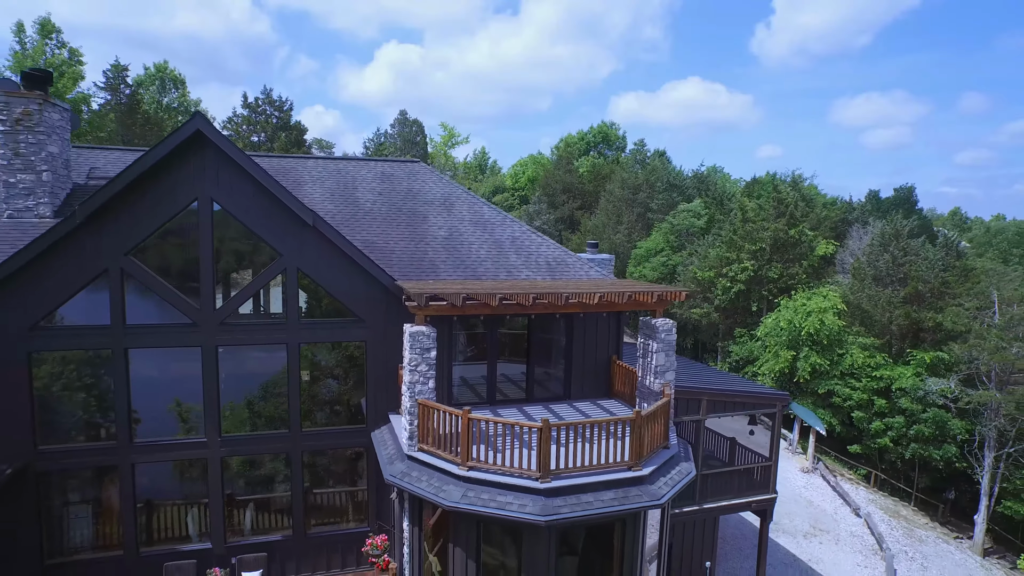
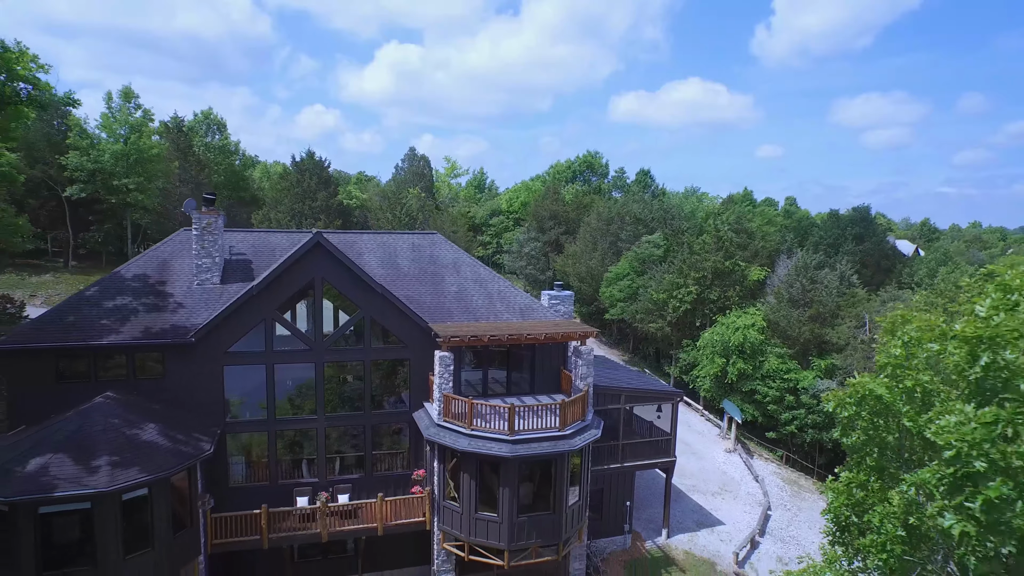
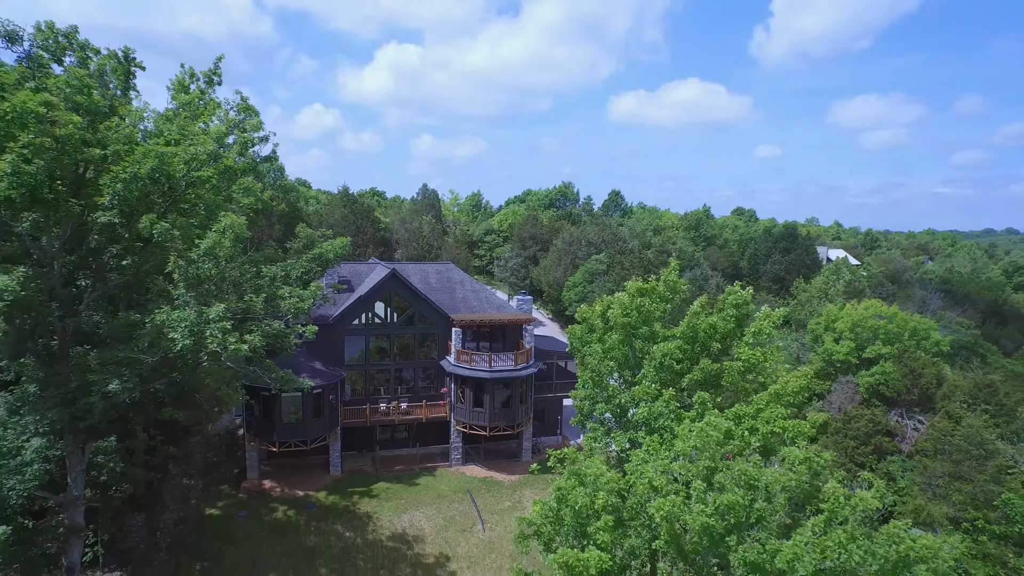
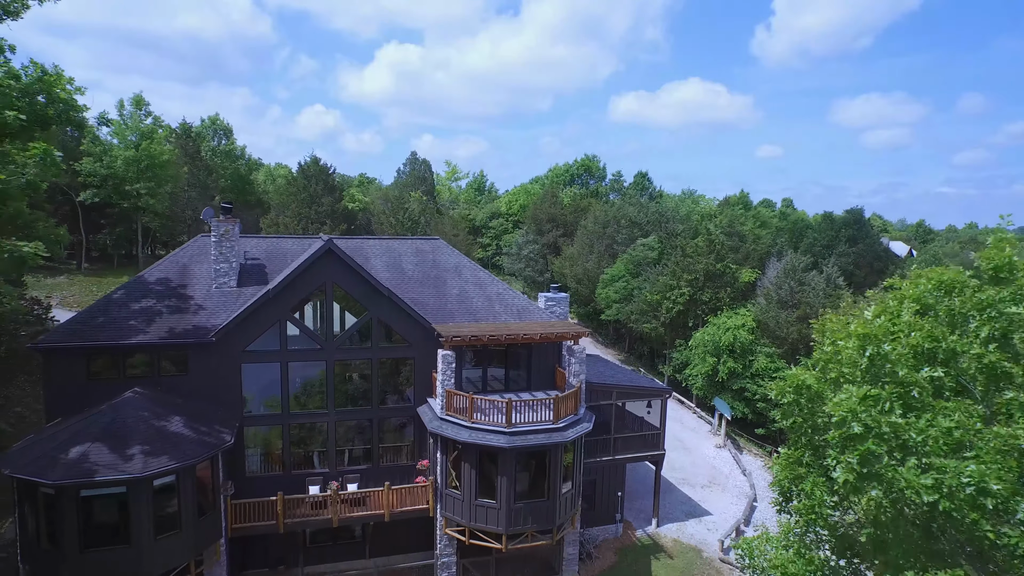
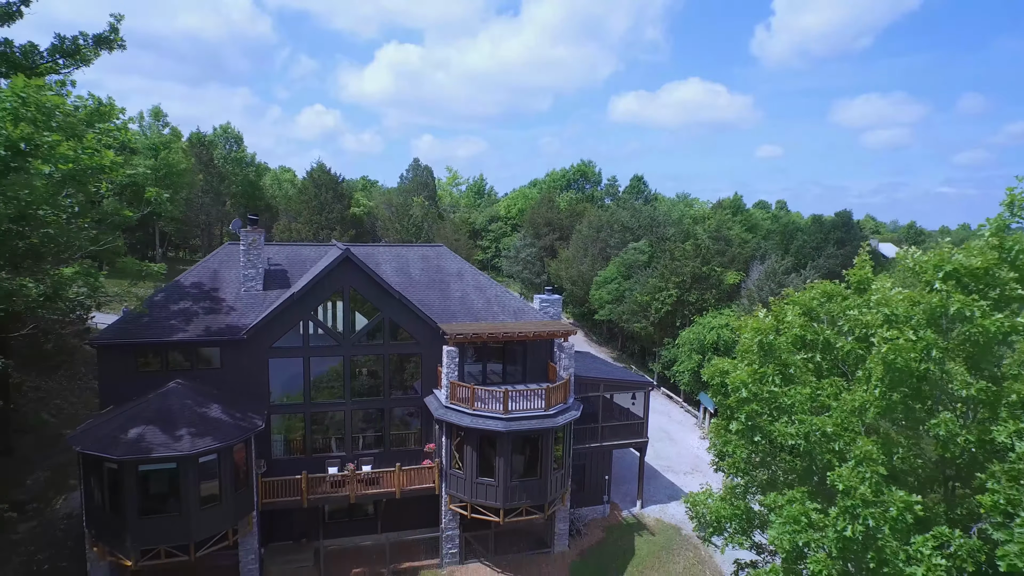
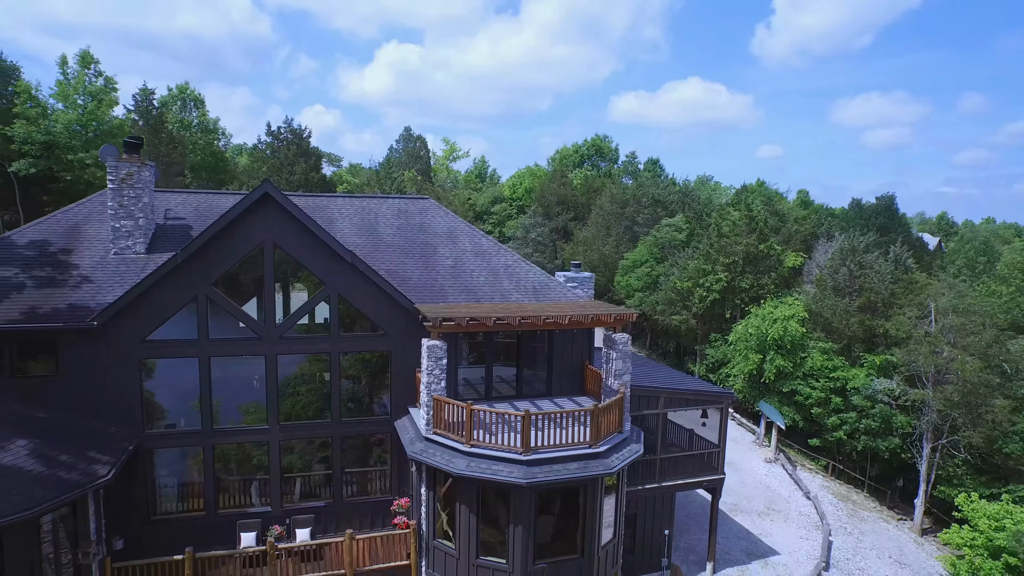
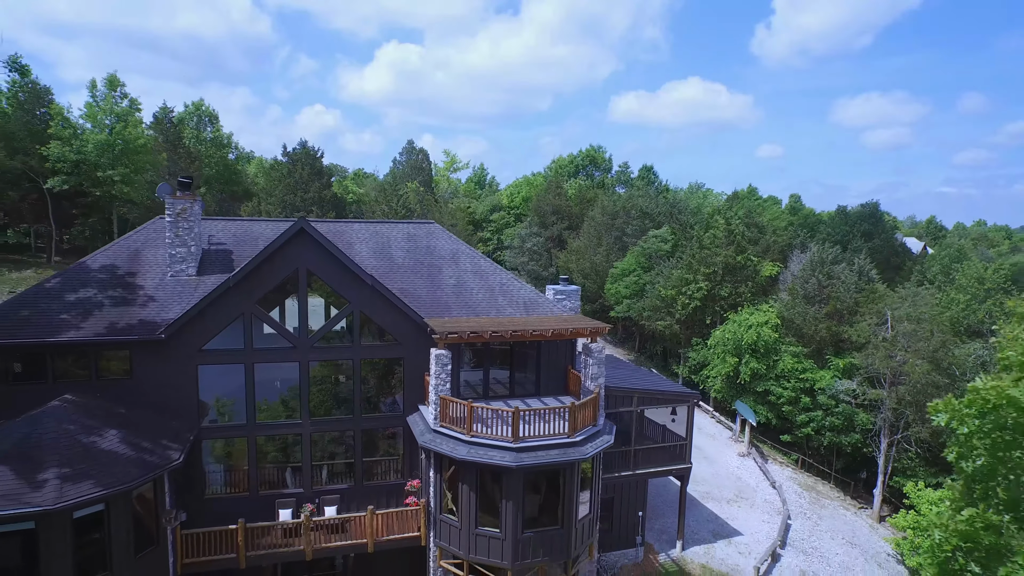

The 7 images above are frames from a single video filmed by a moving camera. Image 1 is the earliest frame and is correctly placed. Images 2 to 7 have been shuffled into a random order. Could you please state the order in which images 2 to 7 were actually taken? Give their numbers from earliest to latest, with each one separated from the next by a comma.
6, 7, 2, 4, 5, 3
